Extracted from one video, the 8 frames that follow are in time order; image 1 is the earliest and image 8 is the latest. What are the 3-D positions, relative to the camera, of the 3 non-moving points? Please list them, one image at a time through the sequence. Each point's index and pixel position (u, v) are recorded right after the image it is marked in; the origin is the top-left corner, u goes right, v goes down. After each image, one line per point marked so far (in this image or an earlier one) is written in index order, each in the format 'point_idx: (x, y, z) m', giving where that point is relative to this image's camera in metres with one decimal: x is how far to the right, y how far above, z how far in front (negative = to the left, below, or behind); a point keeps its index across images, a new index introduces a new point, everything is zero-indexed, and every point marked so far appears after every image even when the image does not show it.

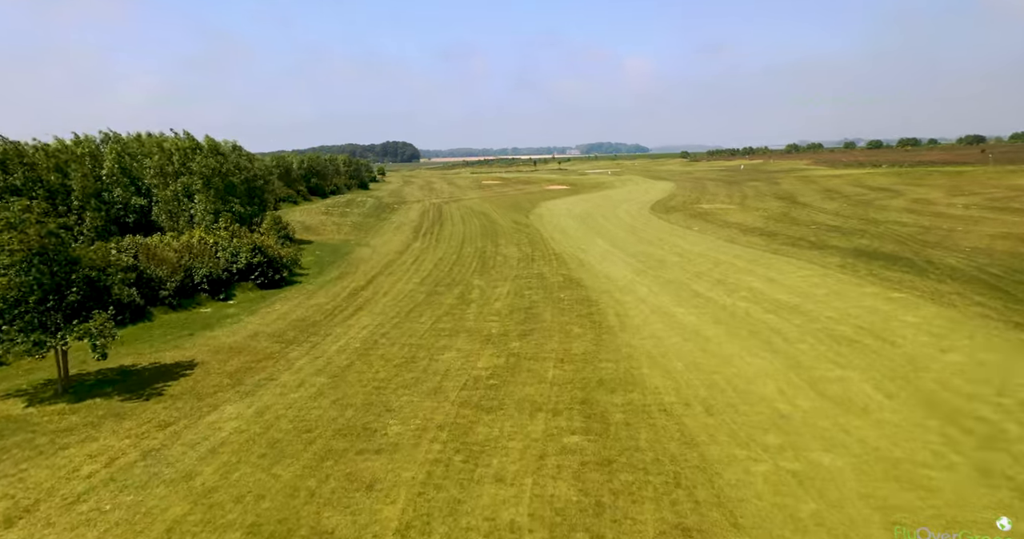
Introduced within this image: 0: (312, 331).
0: (-4.7, -1.5, +16.0) m
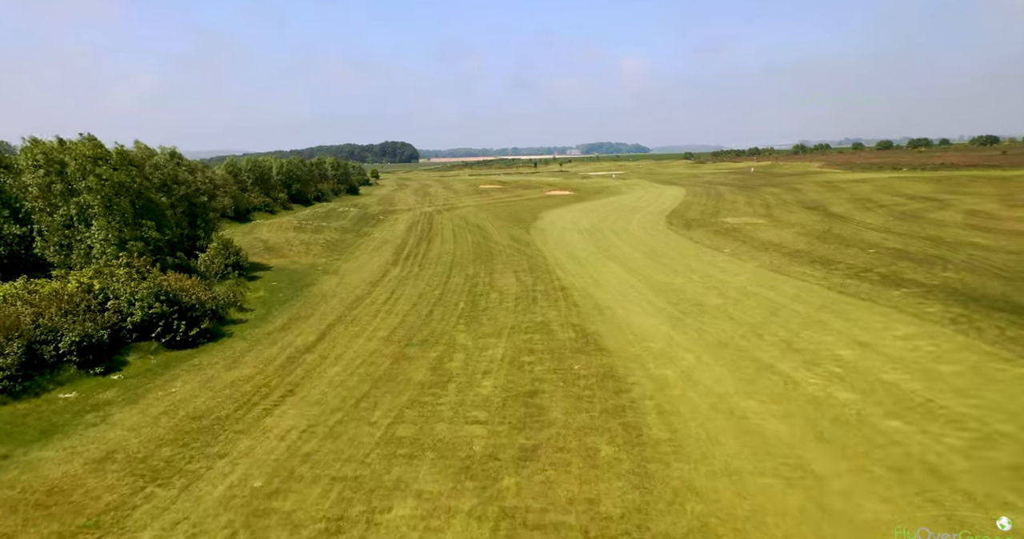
0: (-4.8, -2.8, +10.4) m
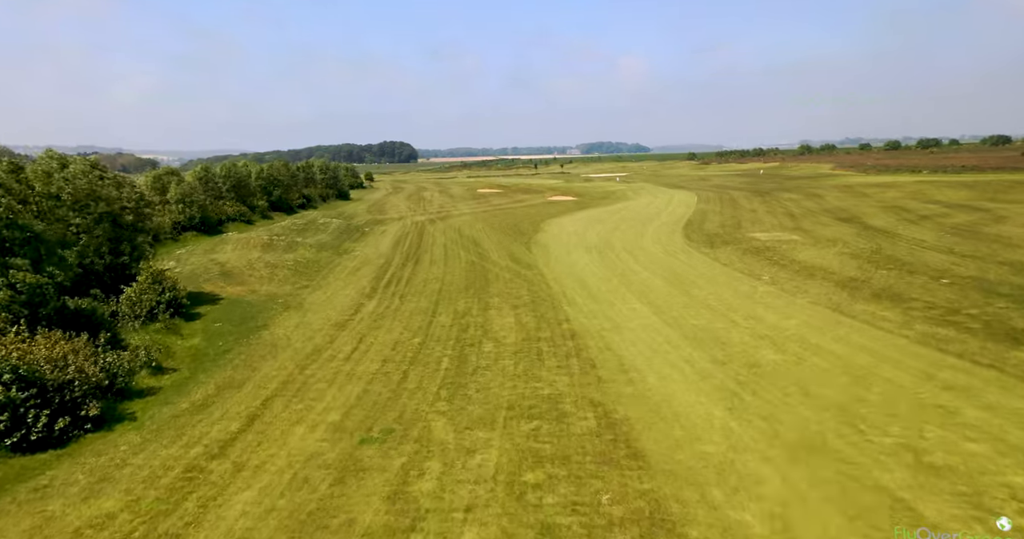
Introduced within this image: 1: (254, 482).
0: (-4.9, -3.9, +5.6) m
1: (-4.0, -3.3, +10.5) m
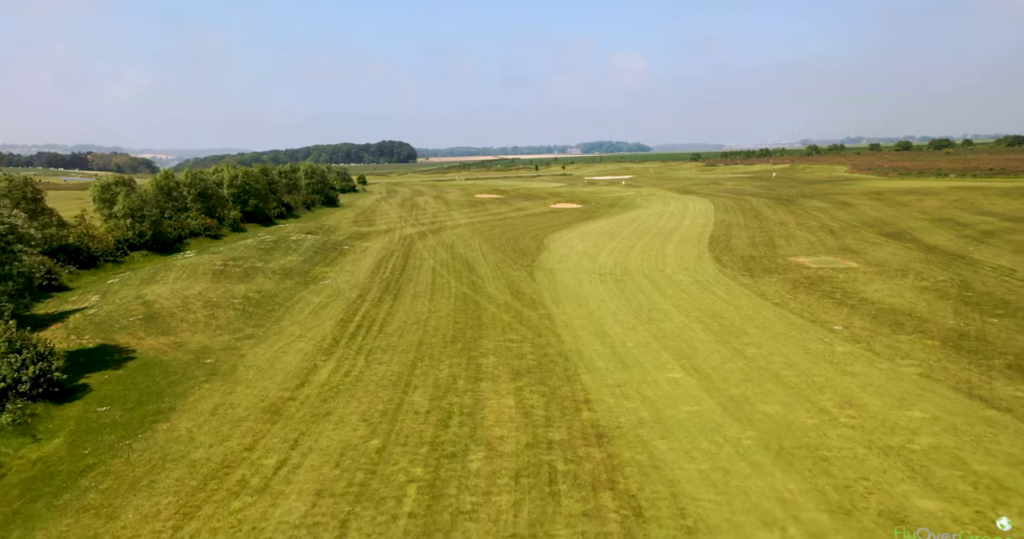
0: (-4.9, -5.4, -0.4) m
1: (-4.0, -4.8, +4.6) m
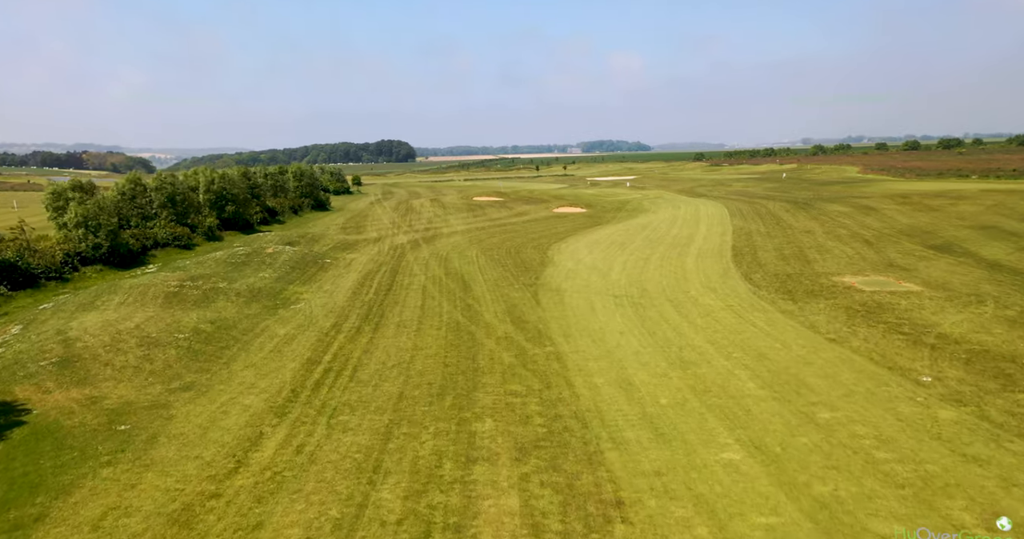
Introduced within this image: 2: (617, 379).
0: (-4.8, -6.3, -4.7) m
1: (-4.0, -5.7, +0.3) m
2: (+2.8, -2.7, +18.0) m
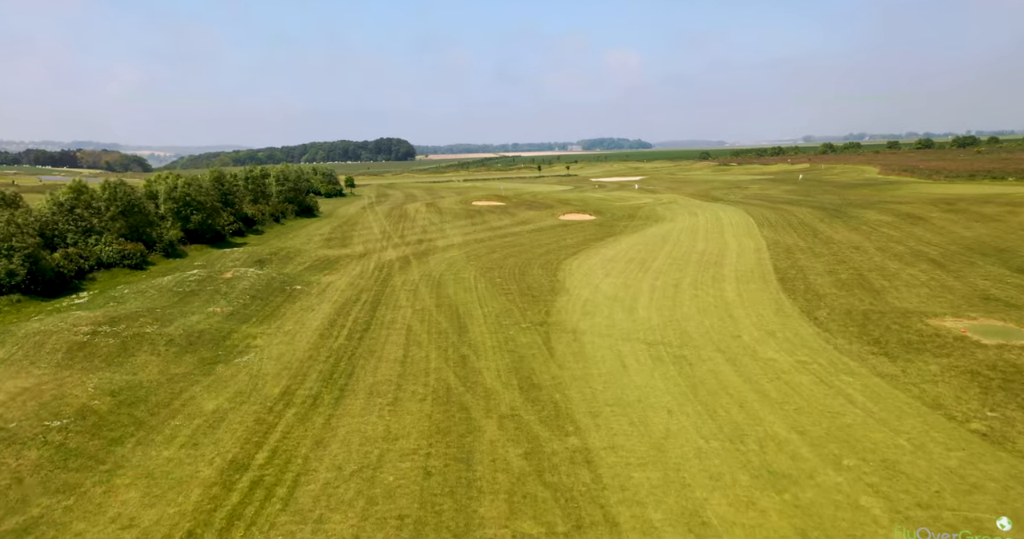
0: (-4.6, -7.7, -10.8) m
1: (-3.8, -7.1, -5.8) m
2: (+3.0, -4.1, +11.9) m
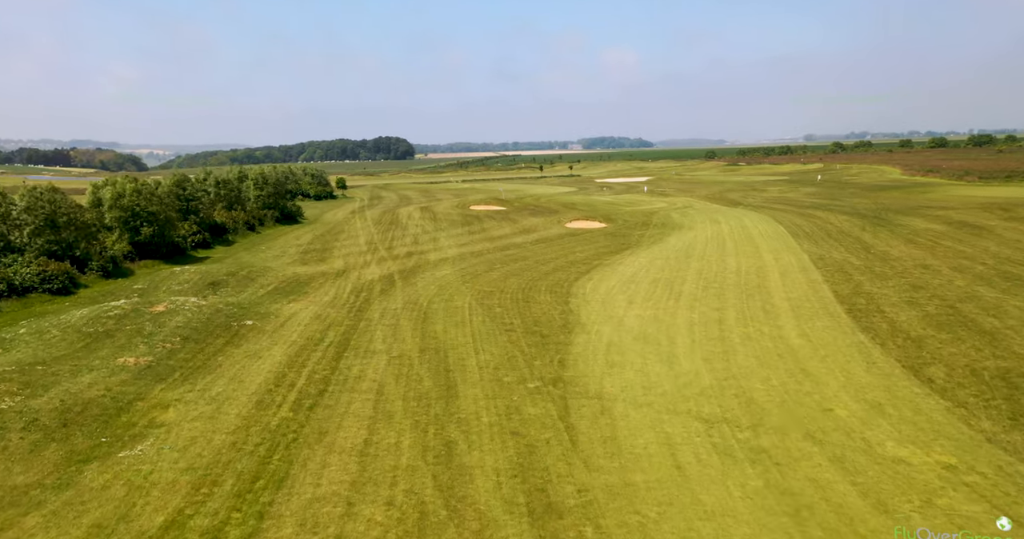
0: (-4.5, -8.9, -17.2) m
1: (-3.7, -8.3, -12.3) m
2: (+3.2, -5.3, +5.4) m
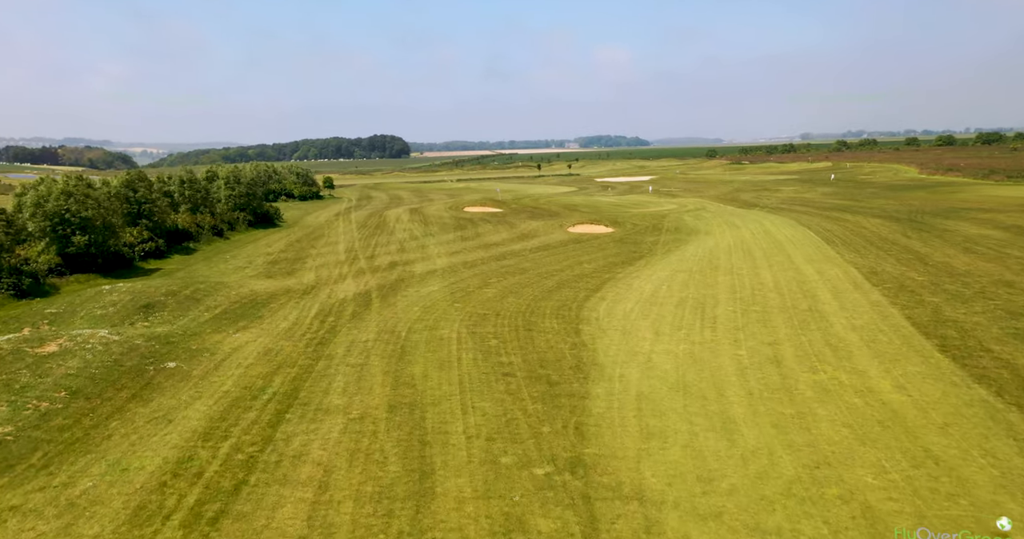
0: (-4.4, -9.8, -23.1) m
1: (-3.5, -9.2, -18.2) m
2: (+3.2, -6.1, -0.4) m
